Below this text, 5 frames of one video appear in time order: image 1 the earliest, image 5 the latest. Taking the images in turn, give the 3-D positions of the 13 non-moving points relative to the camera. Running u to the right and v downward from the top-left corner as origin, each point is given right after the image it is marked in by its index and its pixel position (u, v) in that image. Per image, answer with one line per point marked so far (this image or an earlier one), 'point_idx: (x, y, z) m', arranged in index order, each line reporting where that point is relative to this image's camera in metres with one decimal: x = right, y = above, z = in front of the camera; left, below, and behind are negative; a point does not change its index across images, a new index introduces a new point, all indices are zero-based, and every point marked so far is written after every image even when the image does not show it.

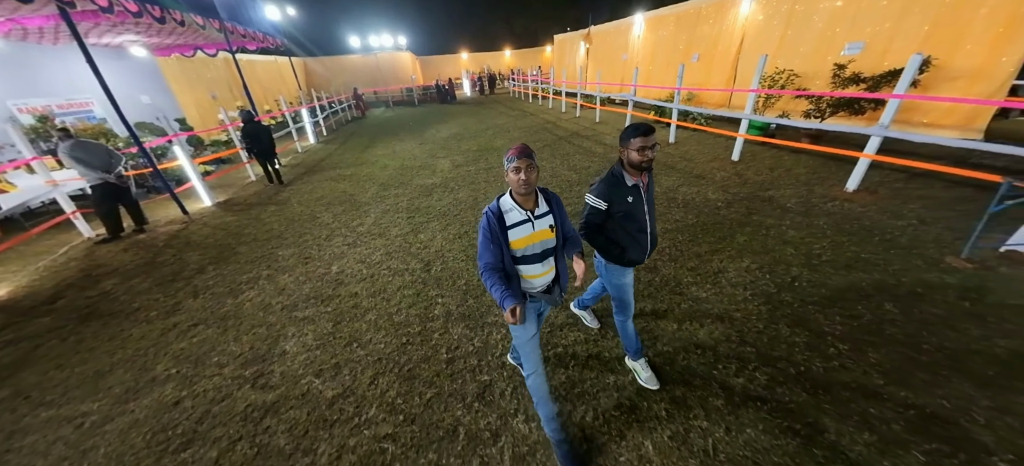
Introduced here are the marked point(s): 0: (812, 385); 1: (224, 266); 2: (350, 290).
0: (+1.7, -0.9, +1.8) m
1: (-3.3, -0.4, +3.6) m
2: (-1.5, -0.5, +3.0) m
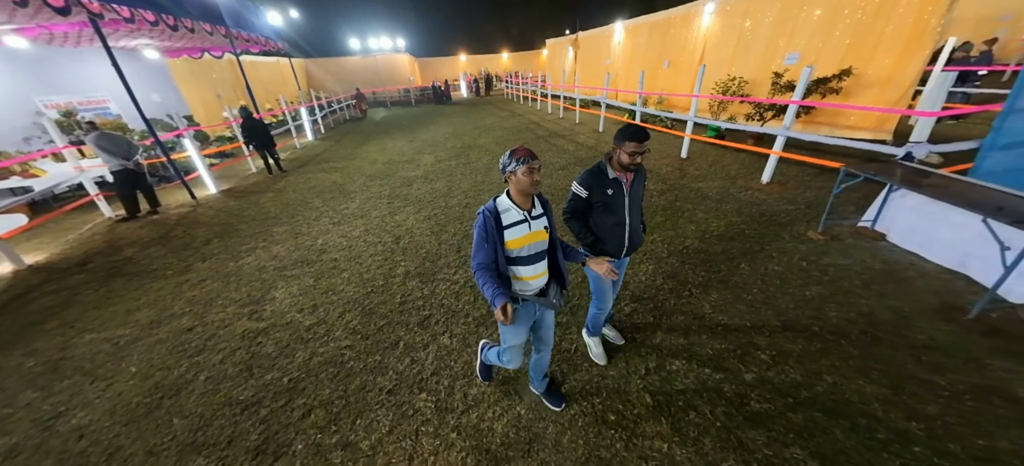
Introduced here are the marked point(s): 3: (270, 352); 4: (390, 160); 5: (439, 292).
0: (+1.1, -0.6, +2.4) m
1: (-3.8, -0.1, +4.2) m
2: (-2.1, -0.3, +3.6) m
3: (-1.8, -0.9, +2.4) m
4: (-2.9, +1.7, +7.6) m
5: (-0.7, -0.5, +2.9) m
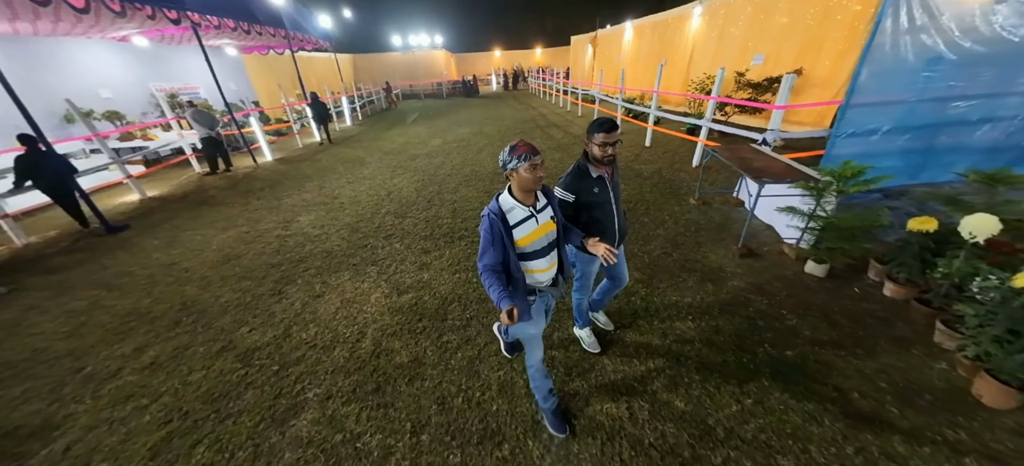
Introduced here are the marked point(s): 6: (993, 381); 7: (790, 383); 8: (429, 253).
0: (+0.3, -0.1, +3.5) m
1: (-4.4, +0.8, +5.8) m
2: (-2.7, +0.5, +5.1) m
3: (-2.7, -0.1, +3.8) m
4: (-3.0, +2.6, +9.0) m
5: (-1.4, +0.1, +4.2) m
6: (+2.5, -0.8, +1.6) m
7: (+1.6, -0.9, +1.8) m
8: (-0.9, -0.2, +3.4) m
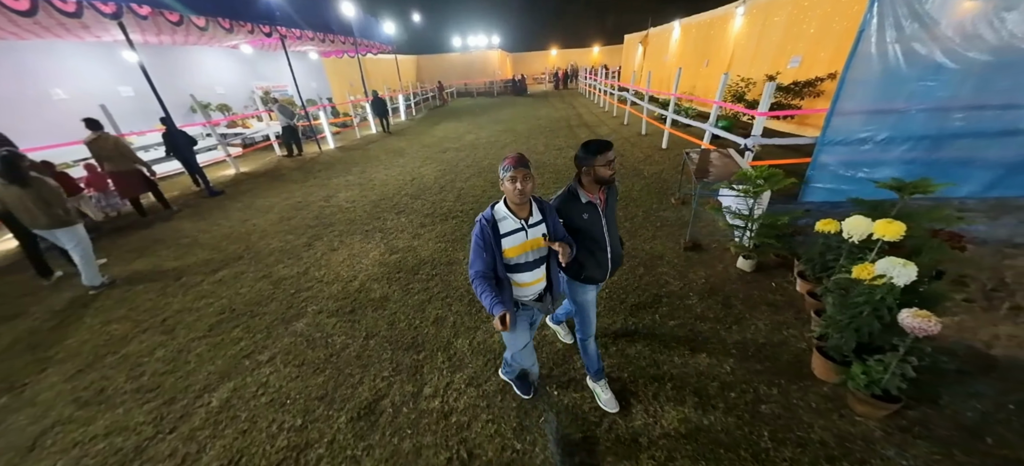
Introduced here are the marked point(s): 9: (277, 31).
0: (+0.1, +0.2, +4.1) m
1: (-4.1, +1.4, +7.1) m
2: (-2.6, +1.0, +6.1) m
3: (-2.8, +0.3, +4.8) m
4: (-2.1, +3.1, +10.0) m
5: (-1.5, +0.5, +5.0) m
6: (+1.8, -0.7, +1.9) m
7: (+1.0, -0.8, +2.2) m
8: (-1.2, +0.1, +4.2) m
9: (-5.9, +5.1, +7.9) m
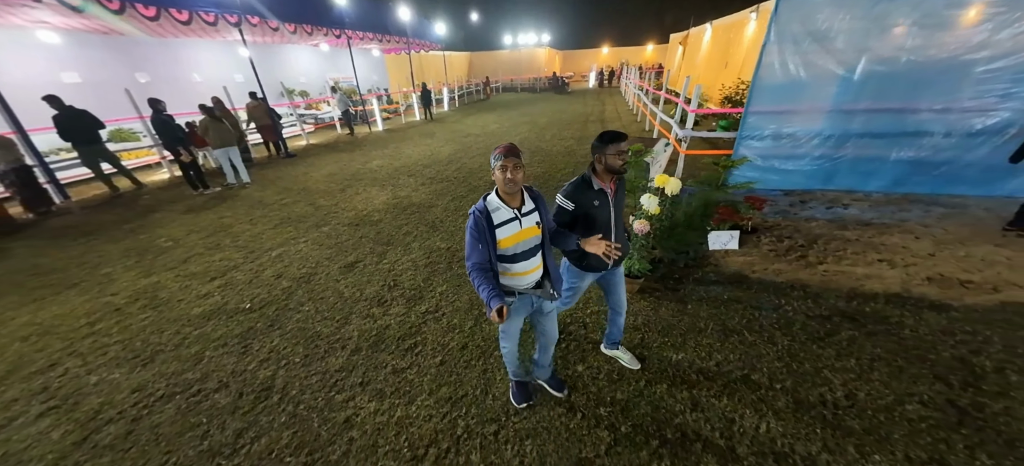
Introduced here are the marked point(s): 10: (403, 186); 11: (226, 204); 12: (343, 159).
0: (-0.3, +0.8, +5.3) m
1: (-3.9, +2.4, +8.8) m
2: (-2.7, +1.9, +7.6) m
3: (-3.1, +1.2, +6.4) m
4: (-1.4, +3.9, +11.4) m
5: (-1.7, +1.3, +6.5) m
6: (+1.0, -0.3, +2.9) m
7: (+0.2, -0.2, +3.3) m
8: (-1.5, +0.9, +5.6) m
9: (-5.2, +6.3, +9.9) m
10: (-1.9, +0.8, +5.6) m
11: (-4.5, +0.5, +5.0) m
12: (-4.1, +1.8, +7.5) m
